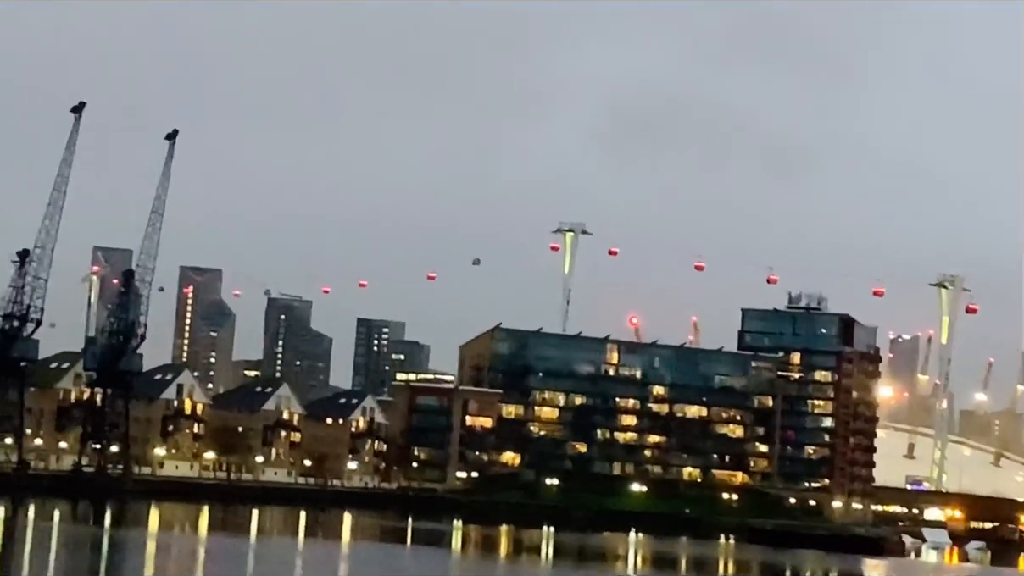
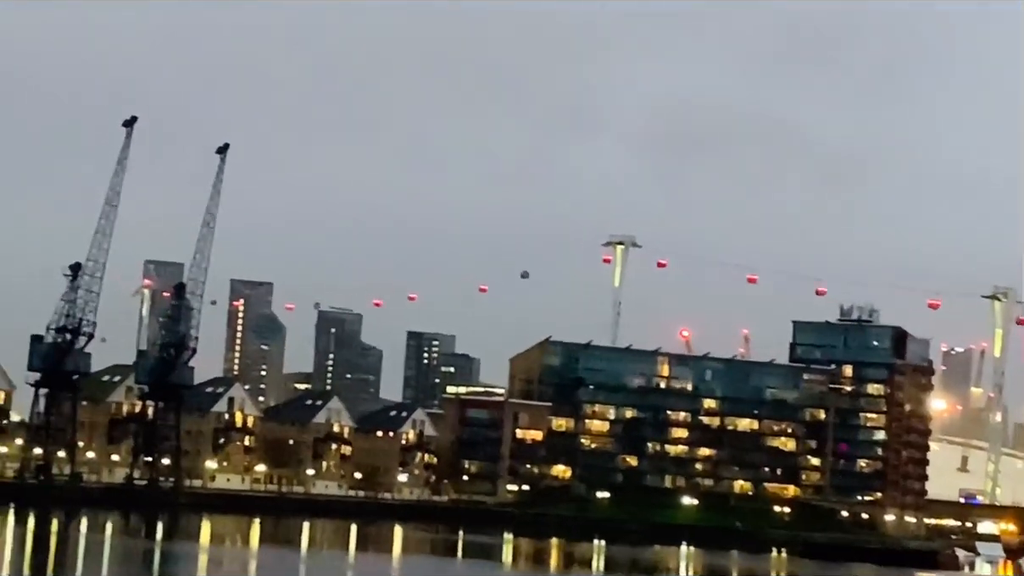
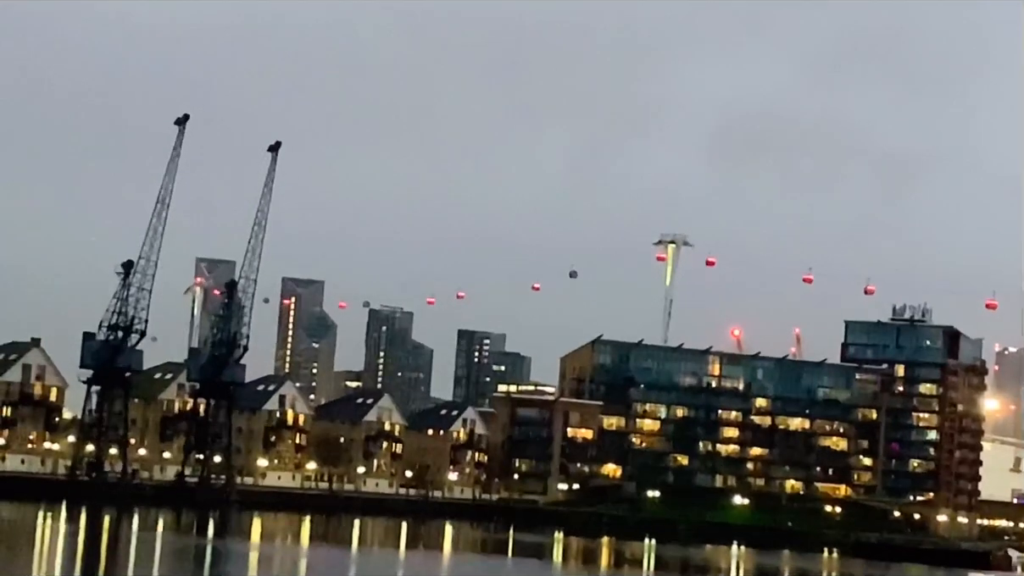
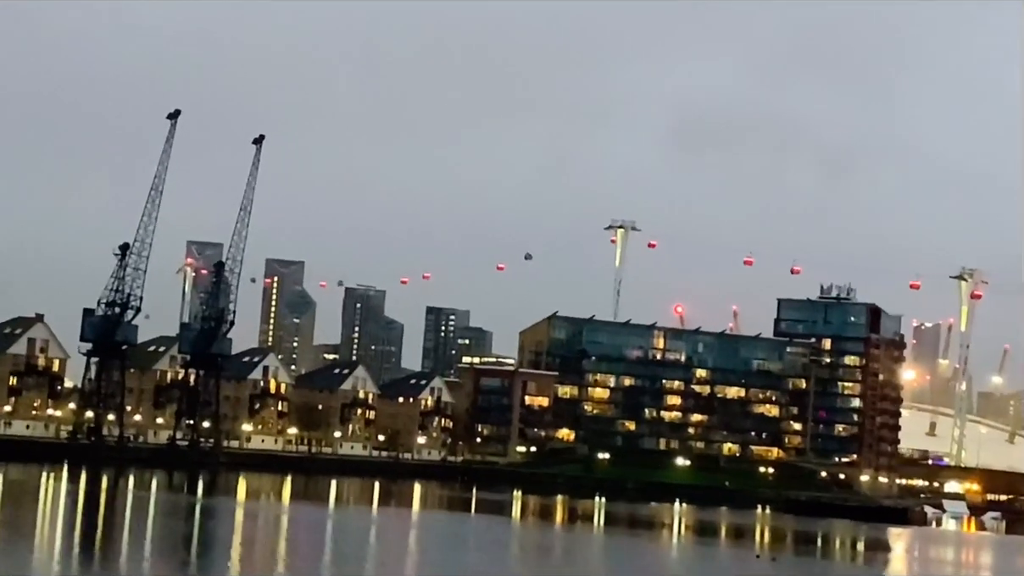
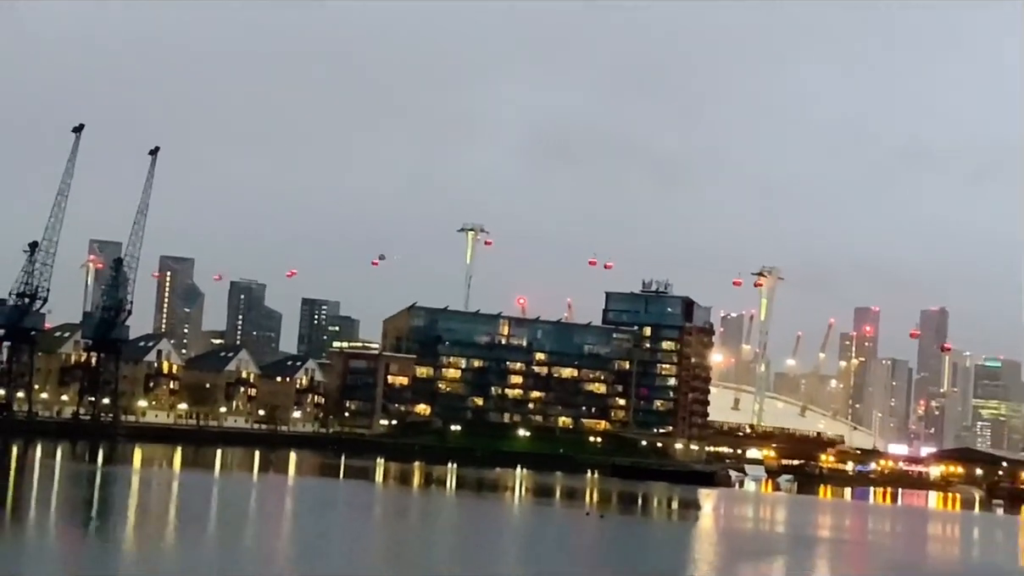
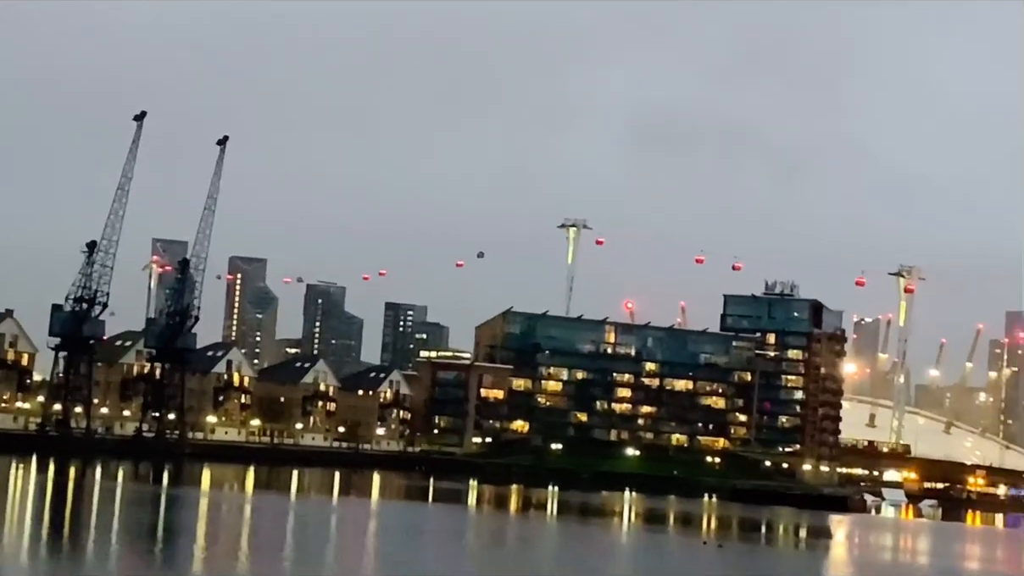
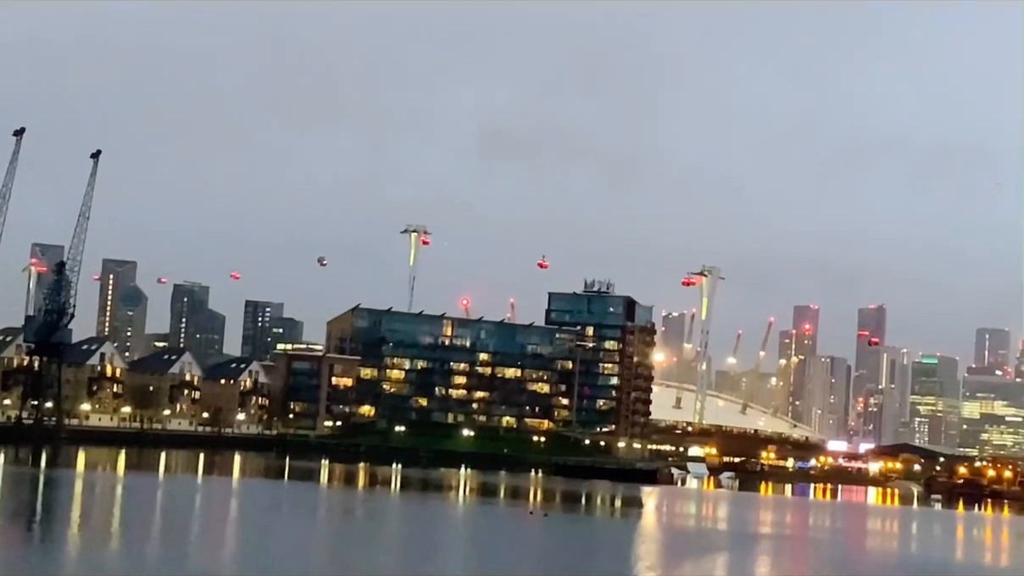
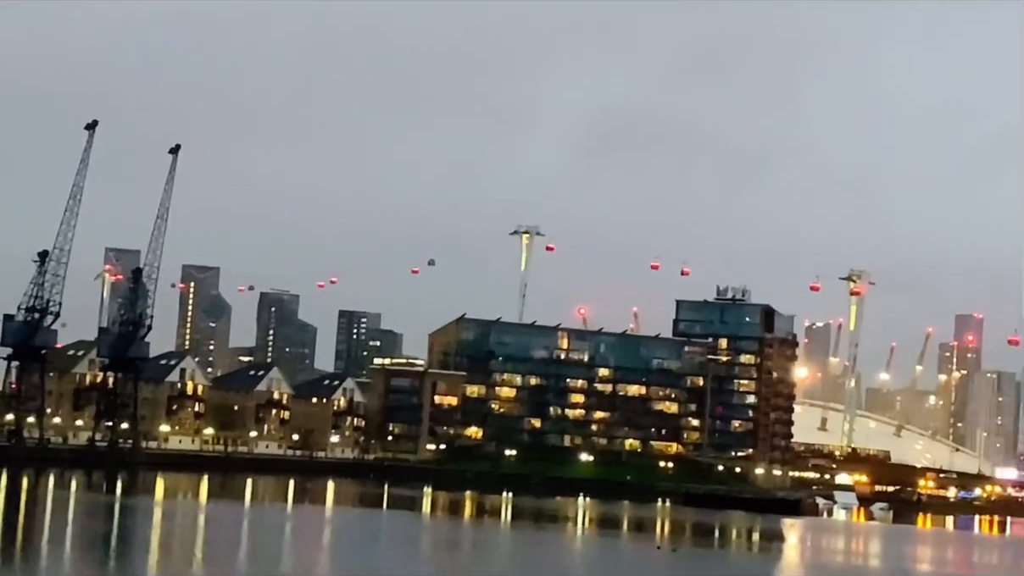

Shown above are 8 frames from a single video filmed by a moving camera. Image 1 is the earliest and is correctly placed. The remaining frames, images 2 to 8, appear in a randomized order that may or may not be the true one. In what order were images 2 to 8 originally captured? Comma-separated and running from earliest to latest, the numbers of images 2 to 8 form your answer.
2, 3, 4, 6, 8, 5, 7
